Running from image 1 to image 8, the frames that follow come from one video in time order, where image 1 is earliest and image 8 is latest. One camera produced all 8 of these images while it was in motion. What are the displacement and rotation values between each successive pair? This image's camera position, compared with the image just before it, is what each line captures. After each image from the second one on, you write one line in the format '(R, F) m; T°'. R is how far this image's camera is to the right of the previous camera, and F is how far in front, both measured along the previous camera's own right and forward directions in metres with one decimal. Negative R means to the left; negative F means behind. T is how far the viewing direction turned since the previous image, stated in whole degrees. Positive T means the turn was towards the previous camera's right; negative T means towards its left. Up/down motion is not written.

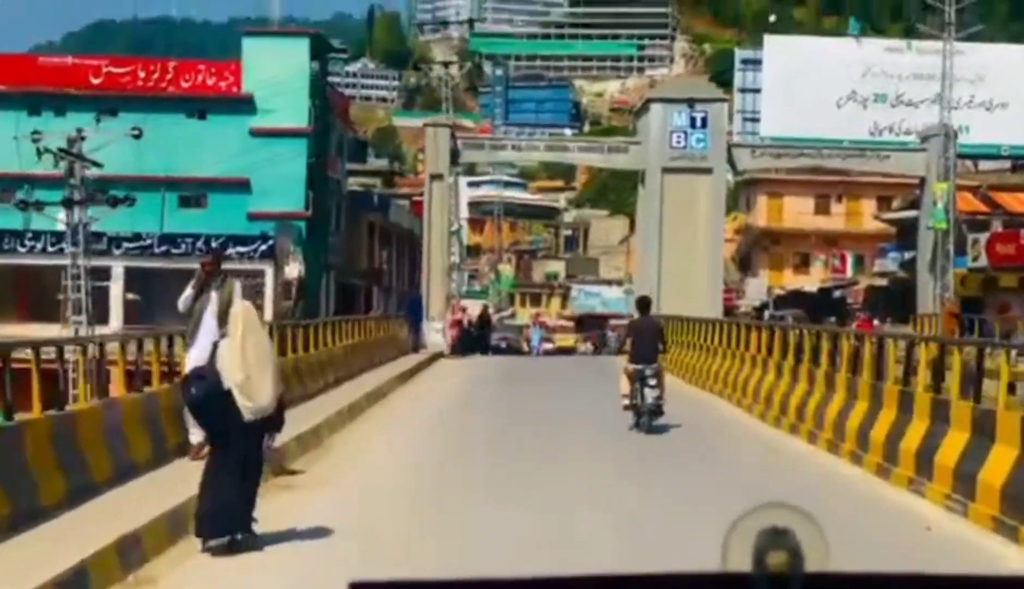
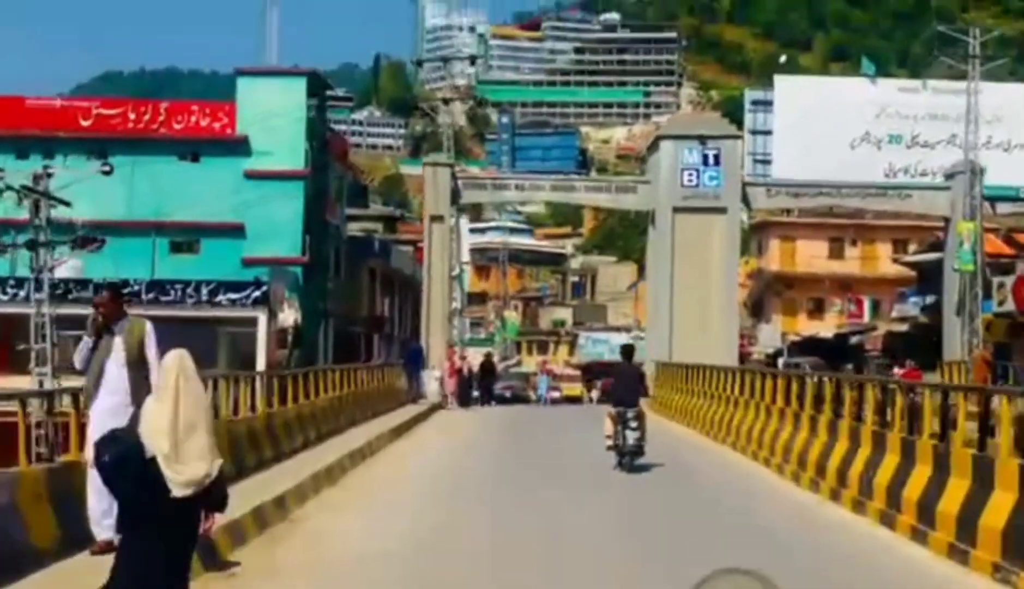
(+0.1, +2.2) m; 0°
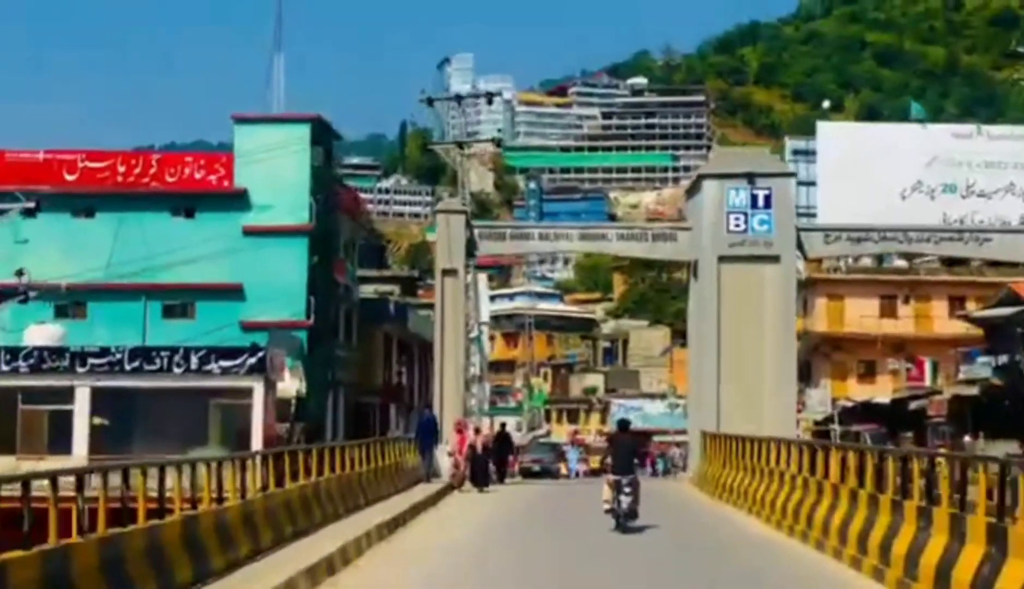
(+0.2, +5.1) m; -1°
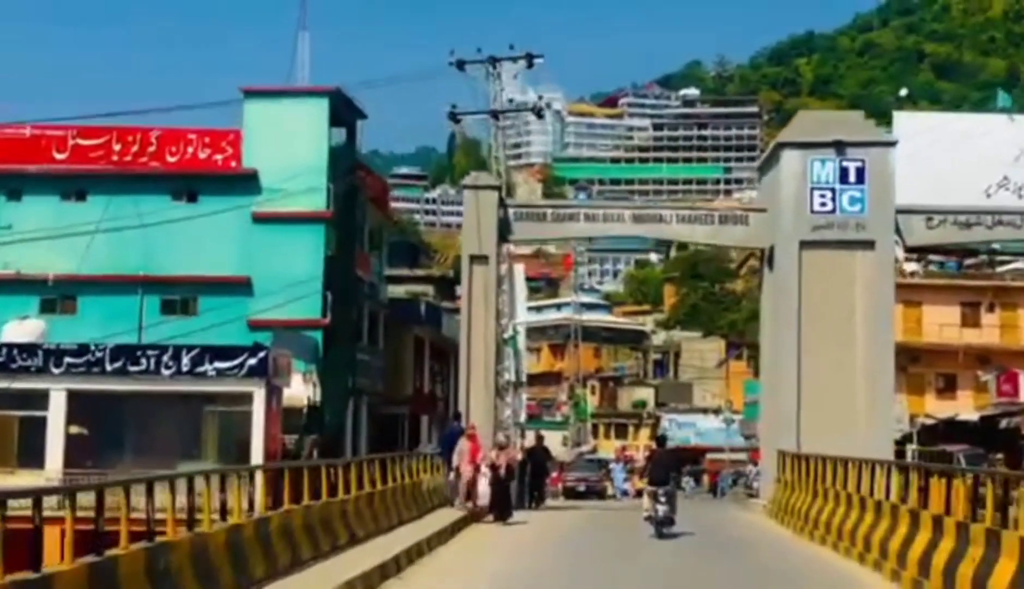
(+0.2, +6.0) m; -2°
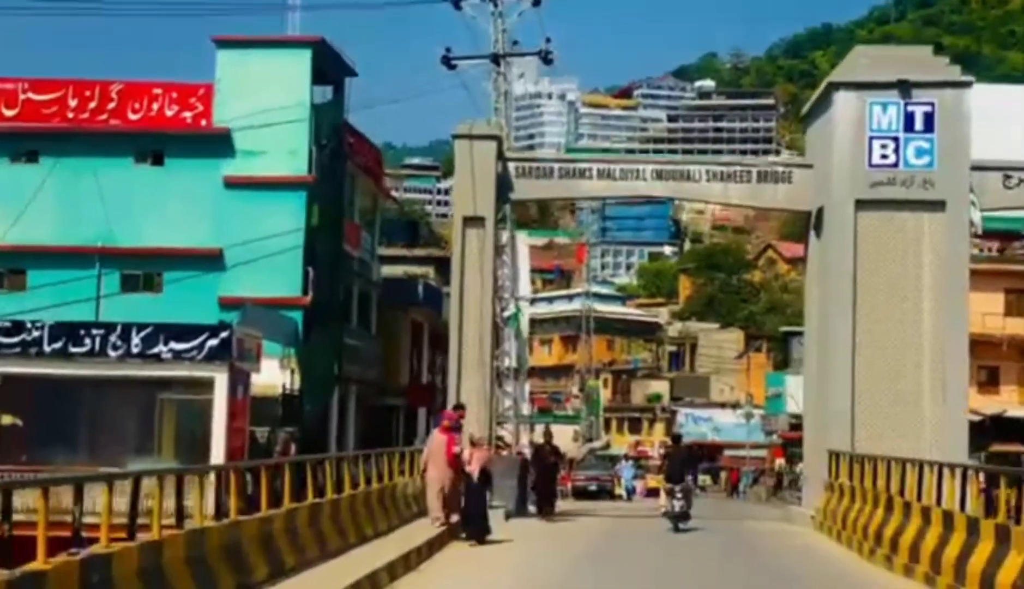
(+0.2, +5.0) m; 0°
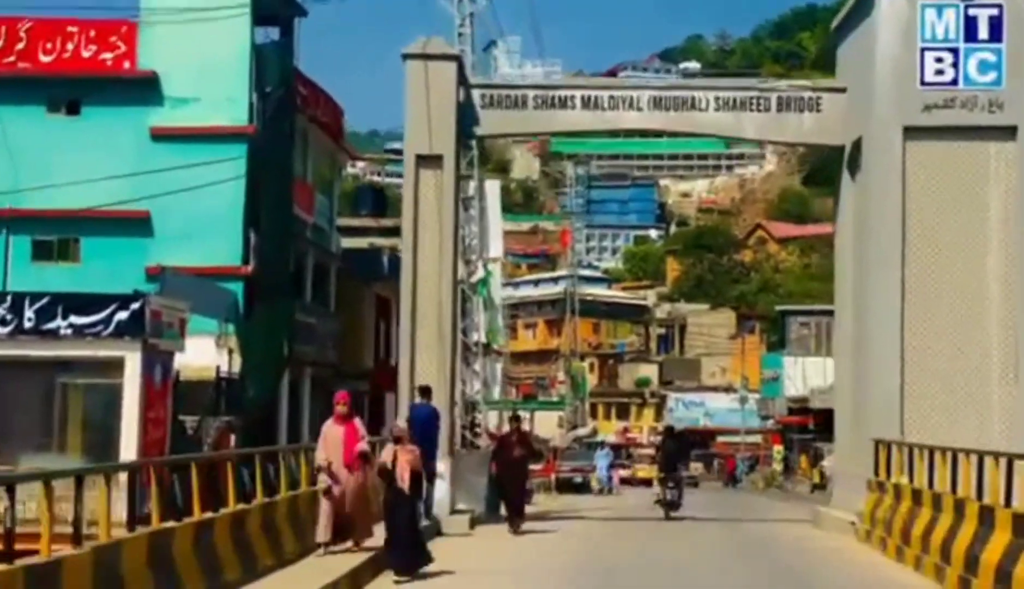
(+0.3, +5.2) m; +1°
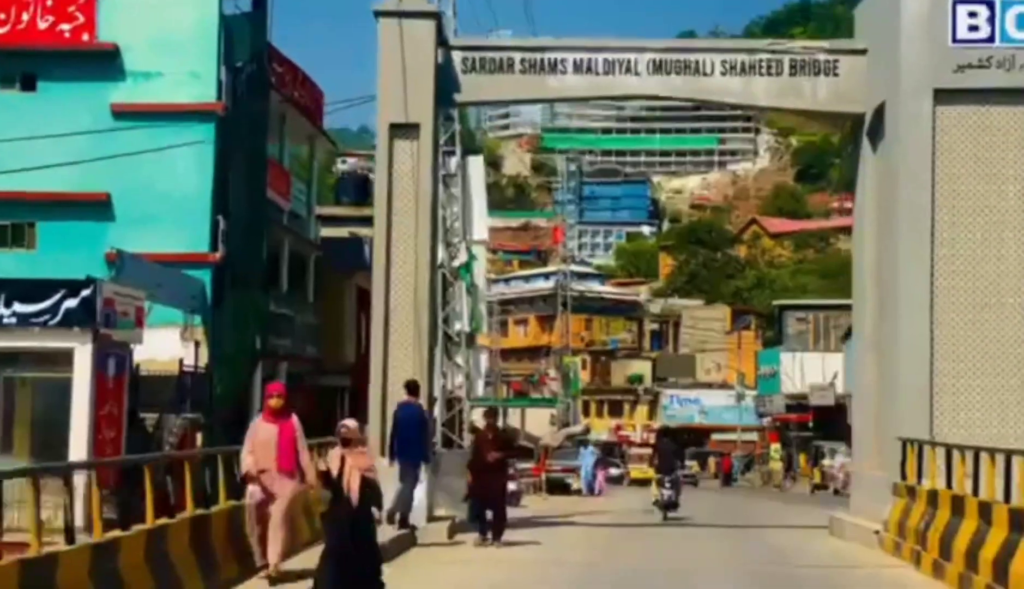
(+0.1, +2.2) m; 0°
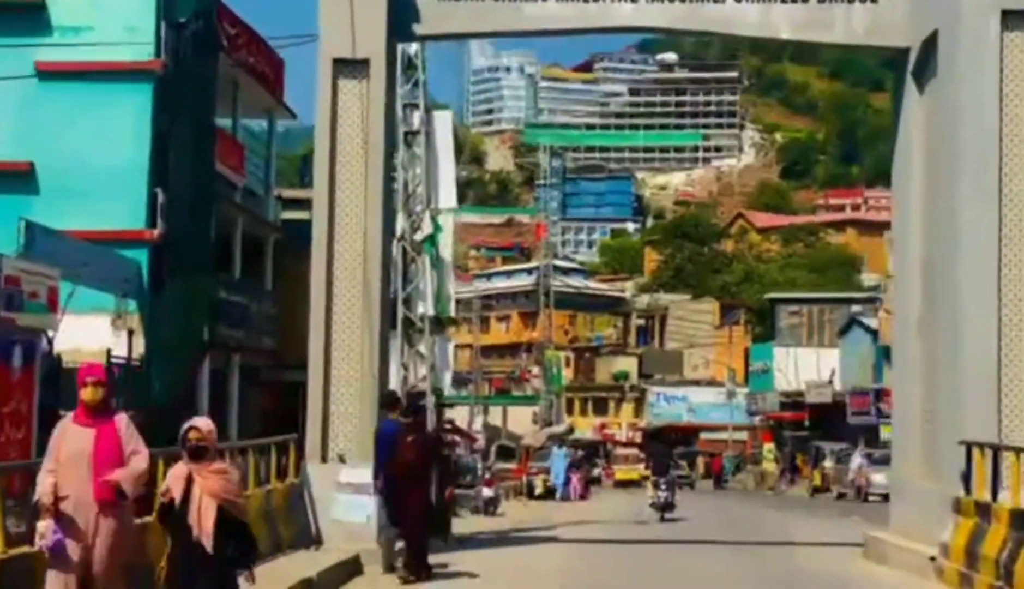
(+0.2, +3.6) m; +1°
